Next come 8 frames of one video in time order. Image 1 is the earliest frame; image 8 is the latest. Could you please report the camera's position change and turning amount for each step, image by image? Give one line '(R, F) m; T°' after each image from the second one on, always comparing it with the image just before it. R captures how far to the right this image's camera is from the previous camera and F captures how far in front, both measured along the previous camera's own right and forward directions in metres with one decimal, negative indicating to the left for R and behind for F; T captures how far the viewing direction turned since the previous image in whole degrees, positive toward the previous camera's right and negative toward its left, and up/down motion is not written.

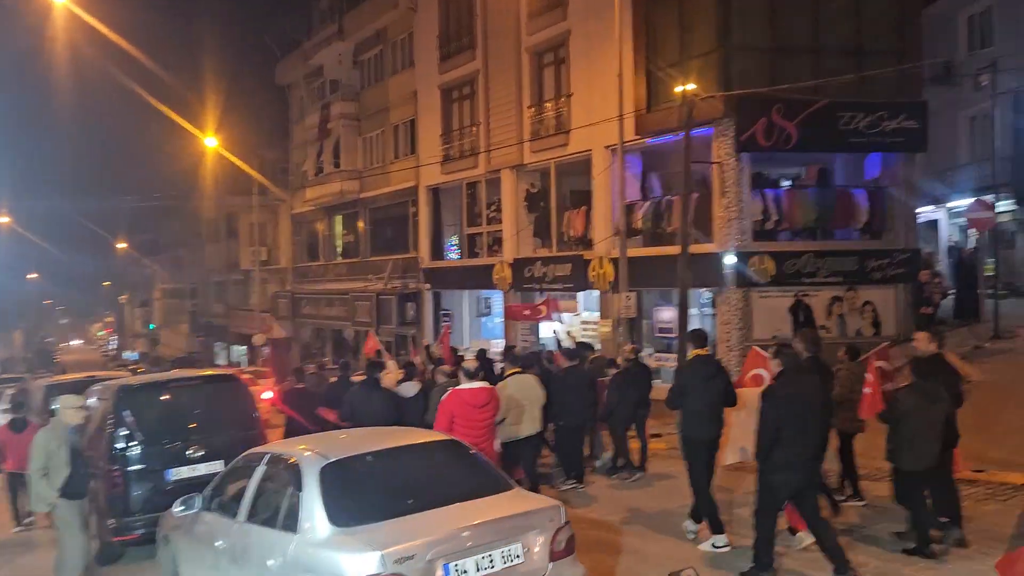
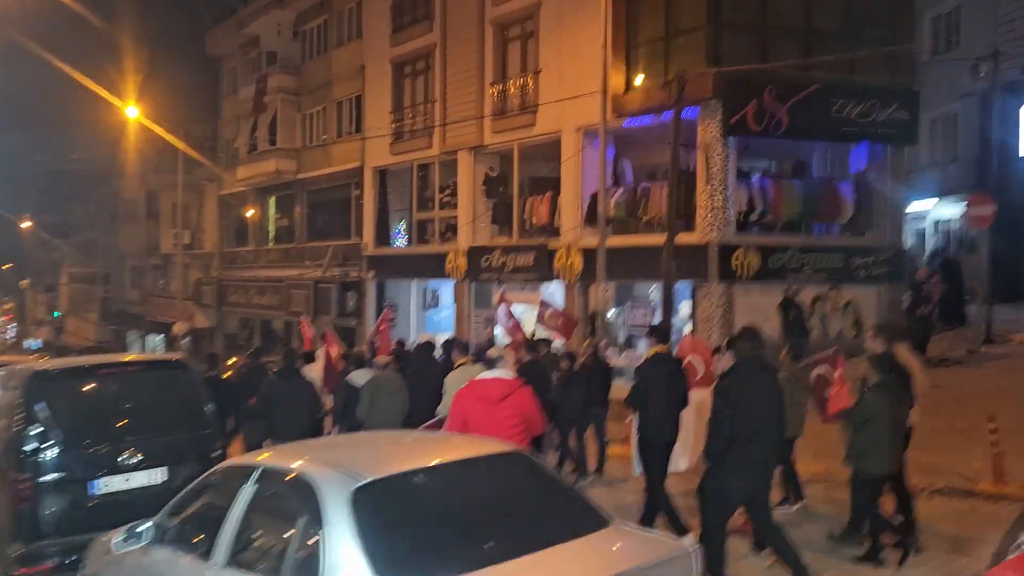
(-0.8, +1.5) m; +5°
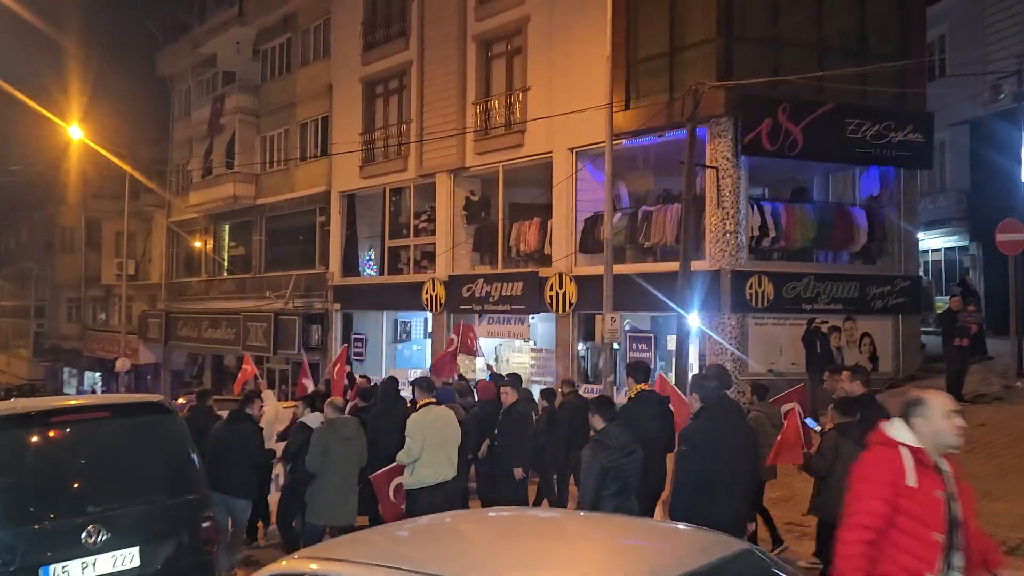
(-0.9, +1.4) m; +4°
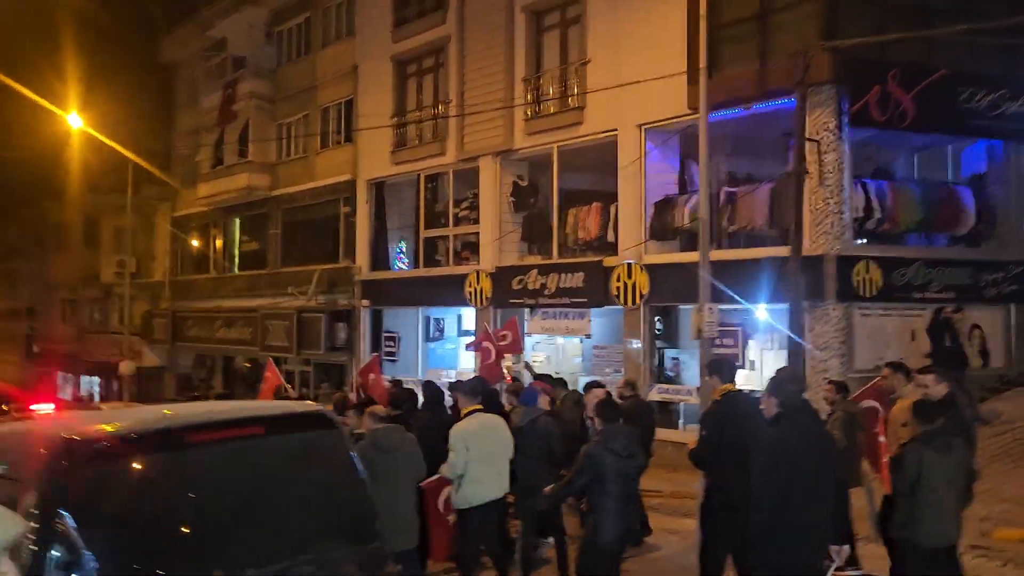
(-1.5, +1.6) m; +1°
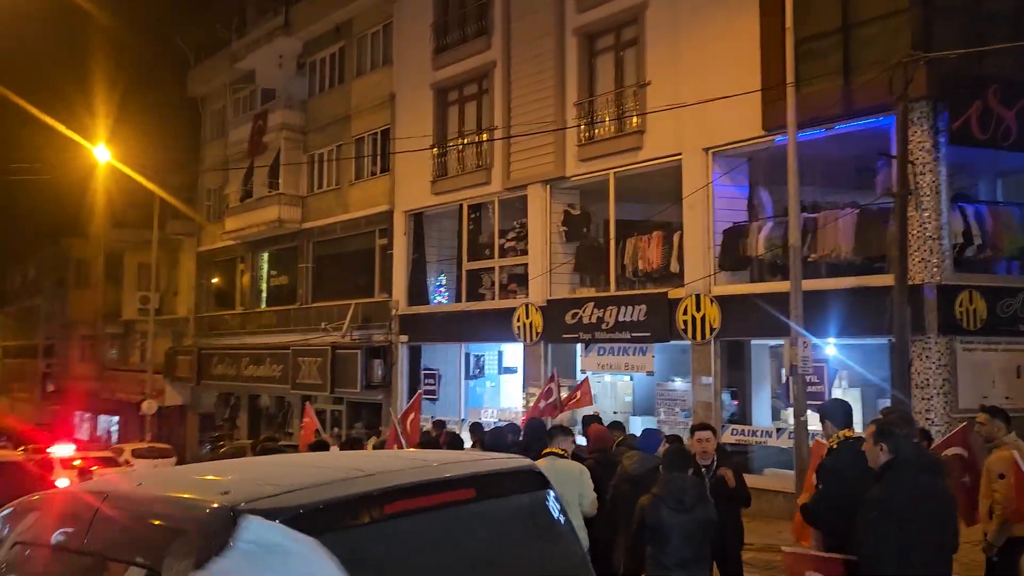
(-0.9, +1.0) m; -1°
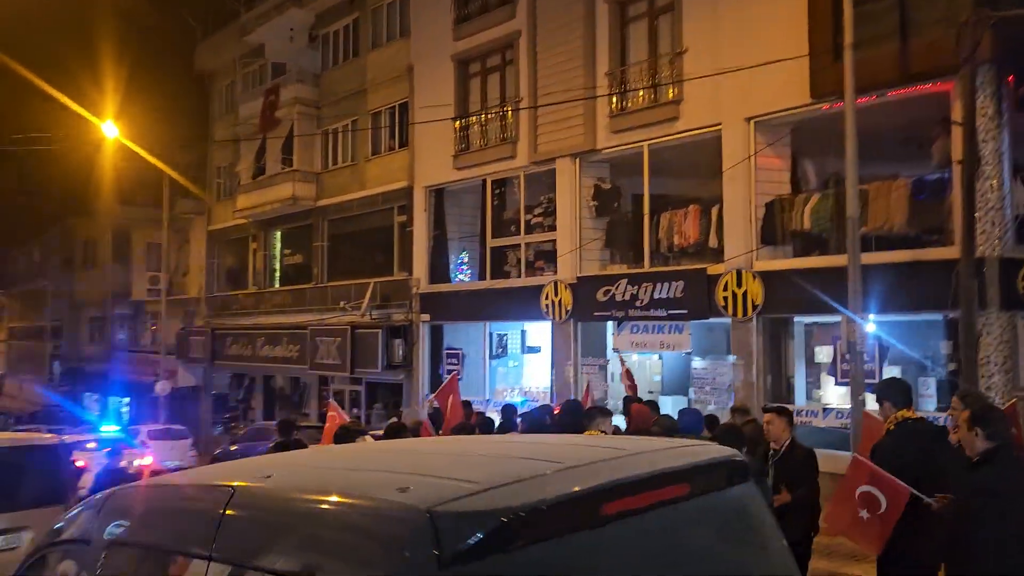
(-0.6, +0.5) m; 0°
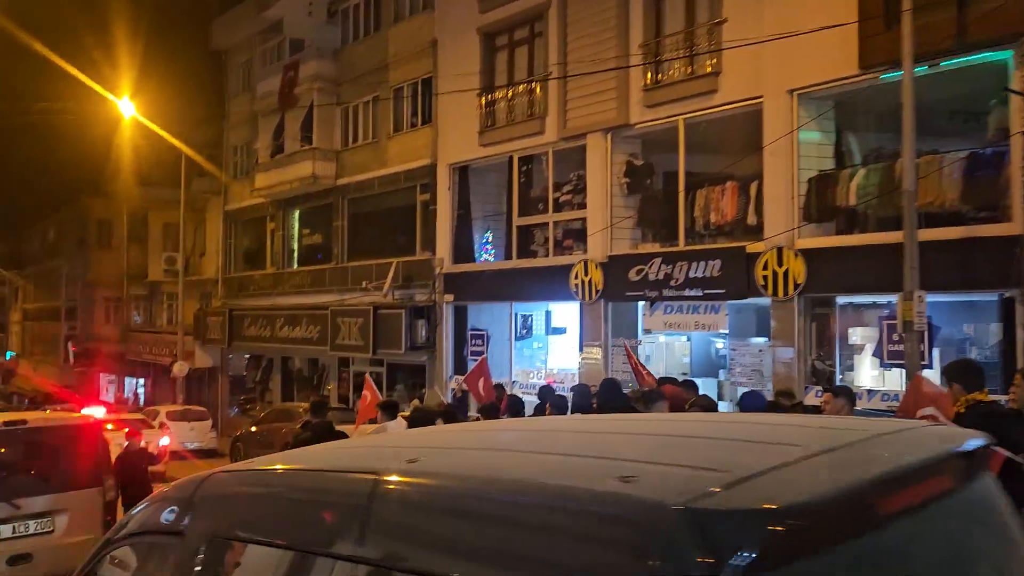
(-0.4, +0.4) m; -1°
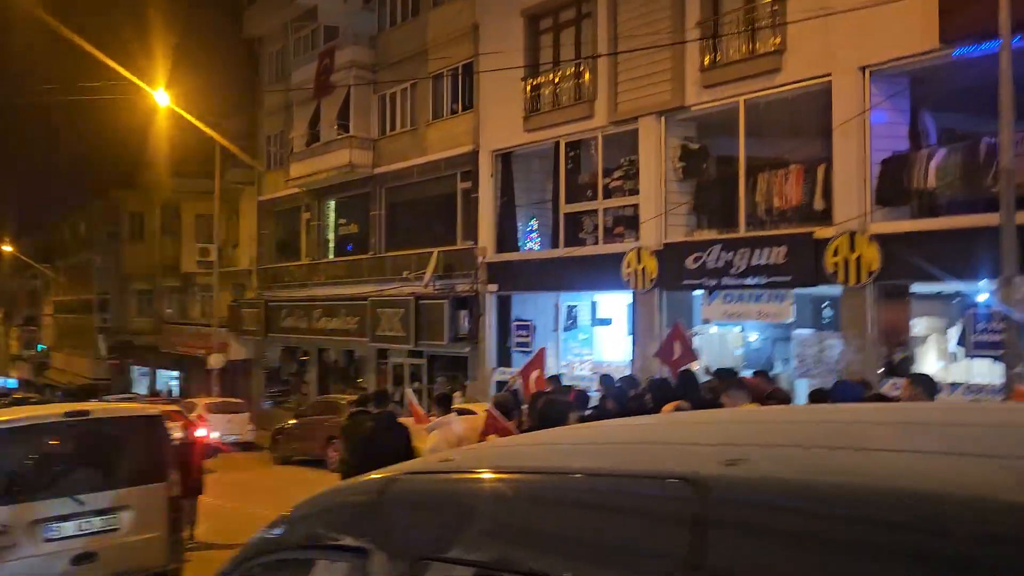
(-0.6, +0.5) m; -1°
